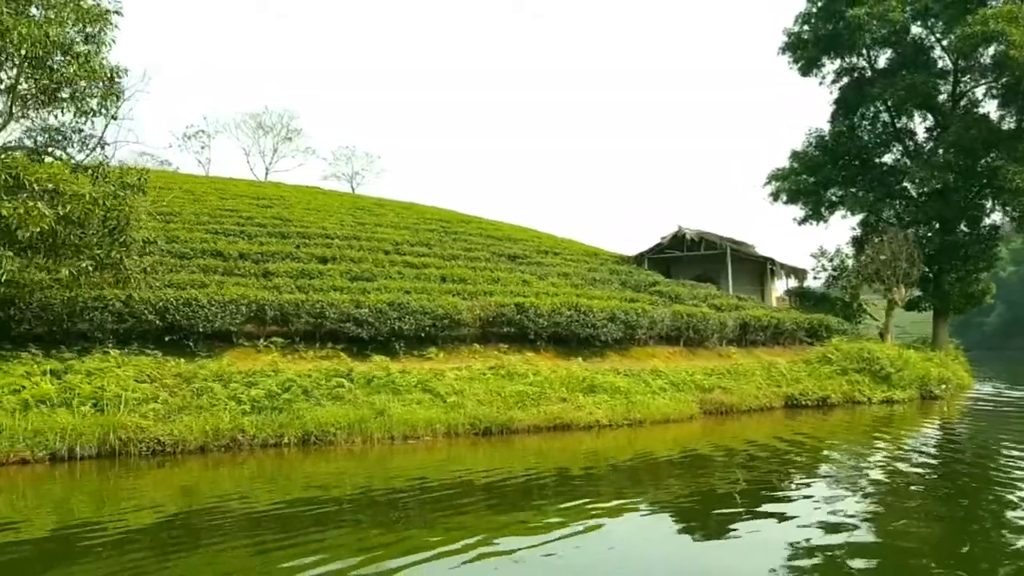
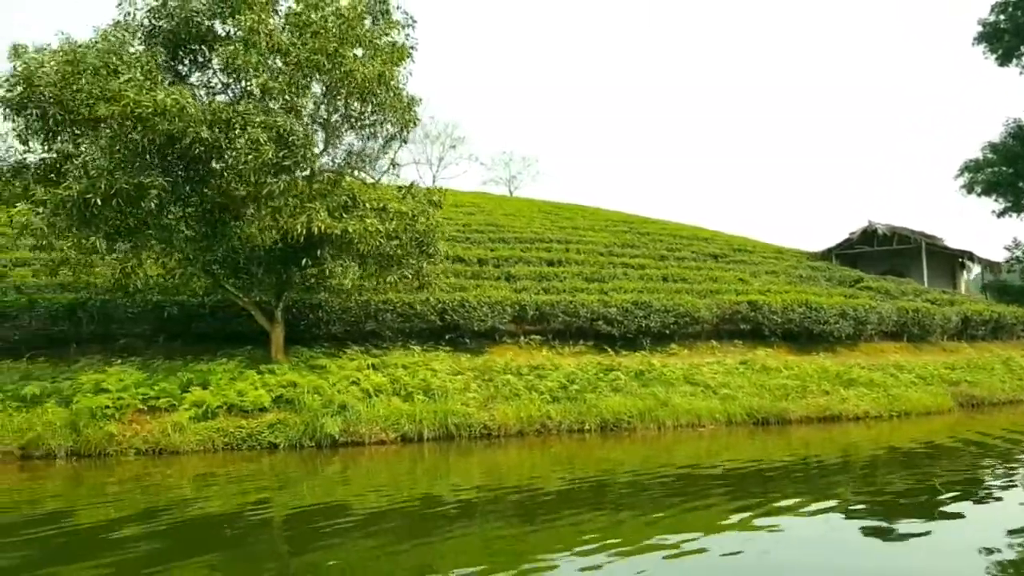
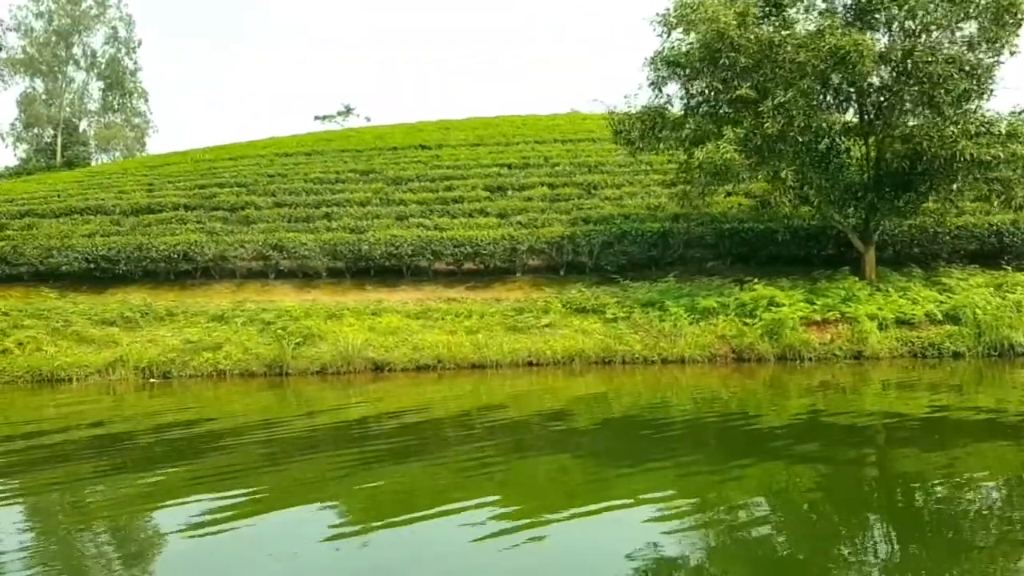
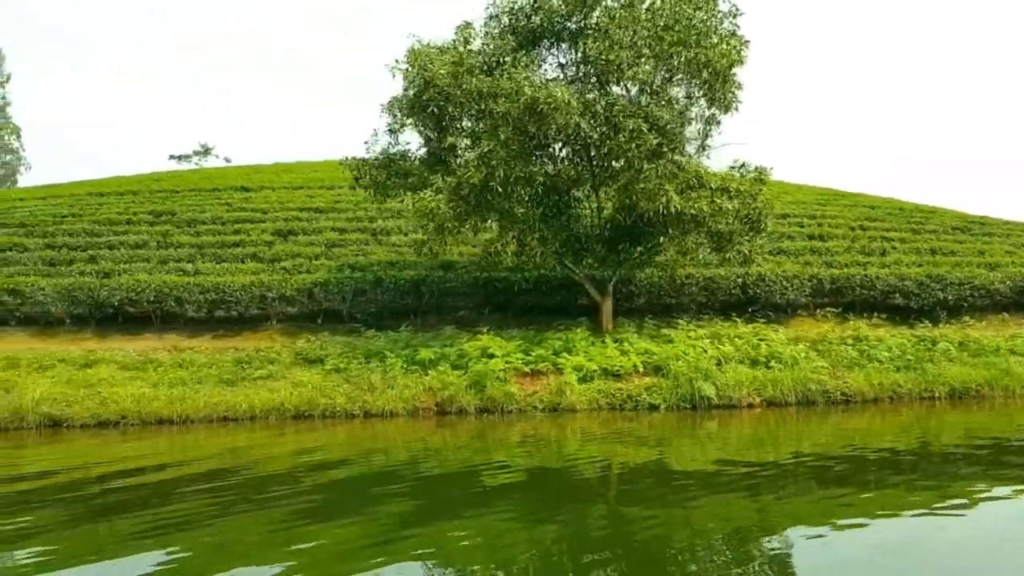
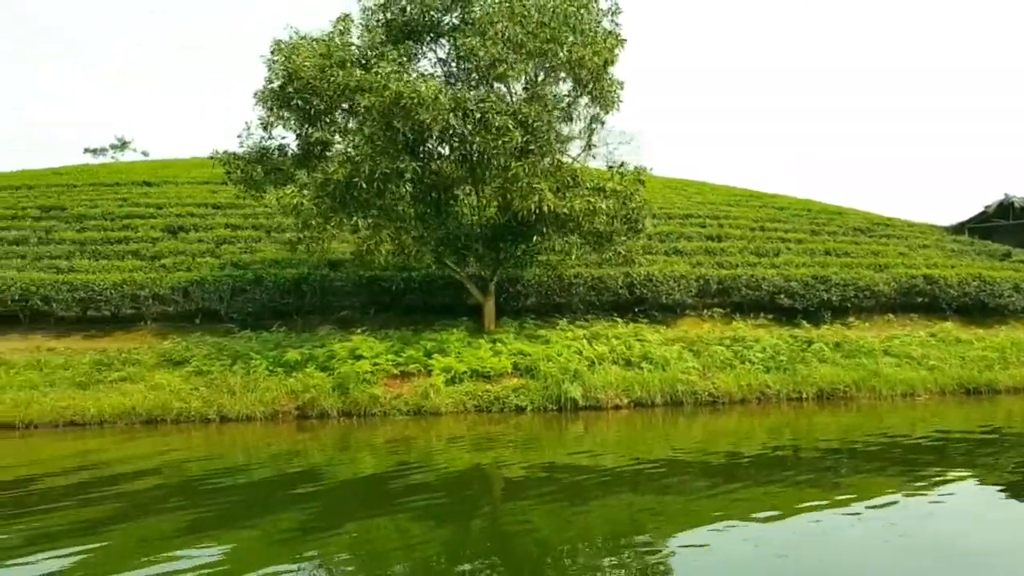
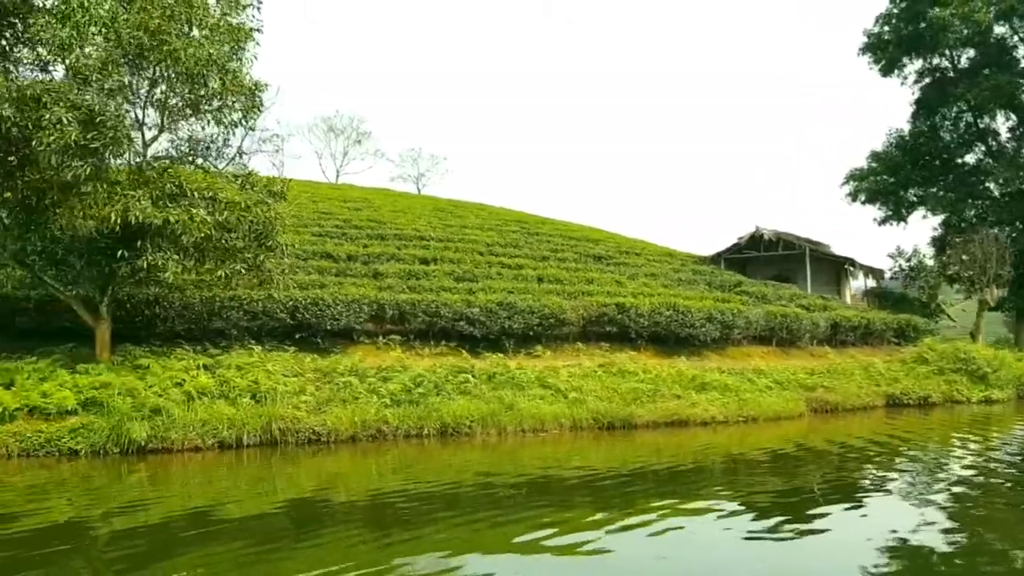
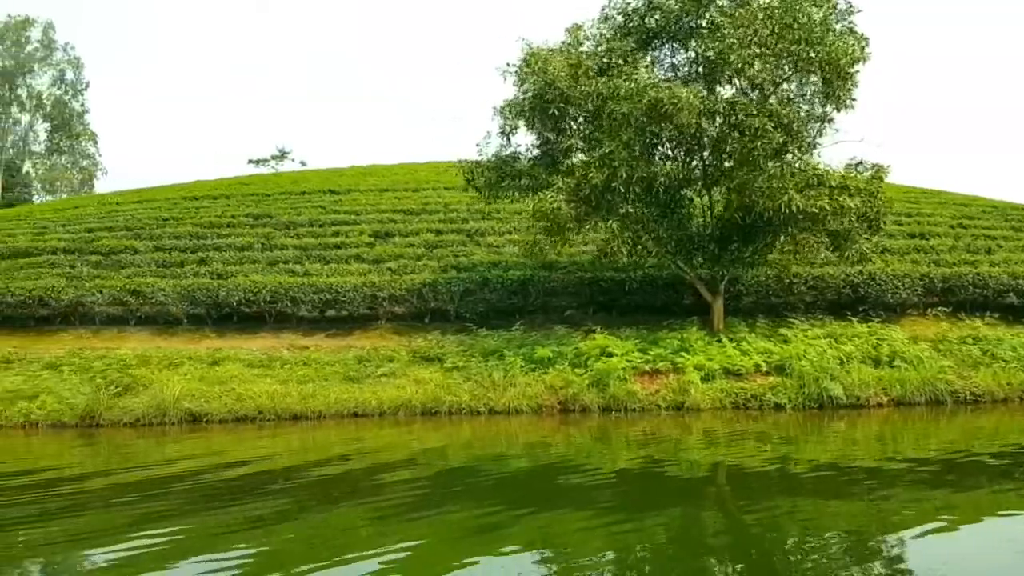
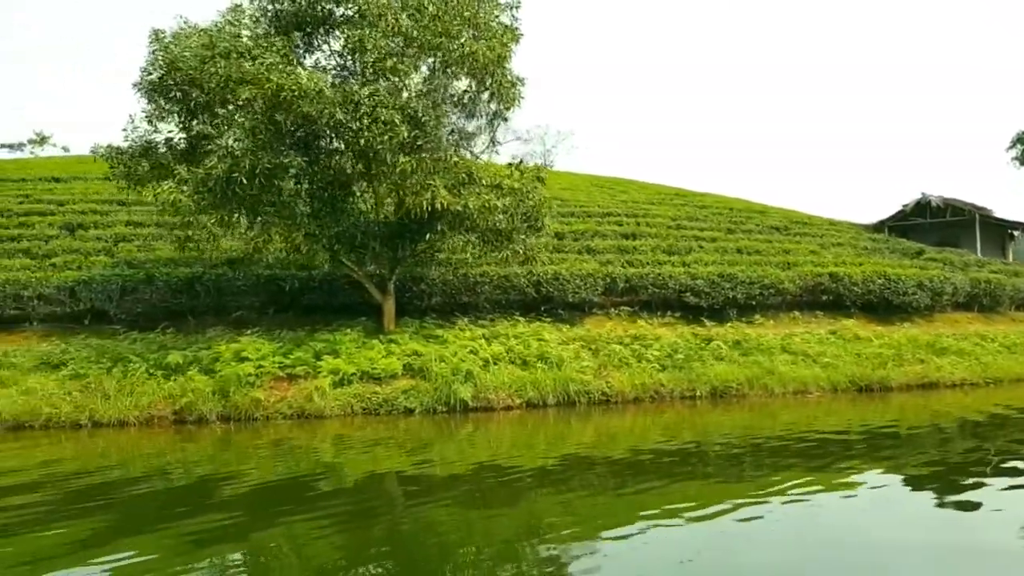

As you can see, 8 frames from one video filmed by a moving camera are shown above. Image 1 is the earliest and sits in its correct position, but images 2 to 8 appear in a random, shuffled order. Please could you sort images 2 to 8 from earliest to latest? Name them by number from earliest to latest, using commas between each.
6, 2, 8, 5, 4, 7, 3
